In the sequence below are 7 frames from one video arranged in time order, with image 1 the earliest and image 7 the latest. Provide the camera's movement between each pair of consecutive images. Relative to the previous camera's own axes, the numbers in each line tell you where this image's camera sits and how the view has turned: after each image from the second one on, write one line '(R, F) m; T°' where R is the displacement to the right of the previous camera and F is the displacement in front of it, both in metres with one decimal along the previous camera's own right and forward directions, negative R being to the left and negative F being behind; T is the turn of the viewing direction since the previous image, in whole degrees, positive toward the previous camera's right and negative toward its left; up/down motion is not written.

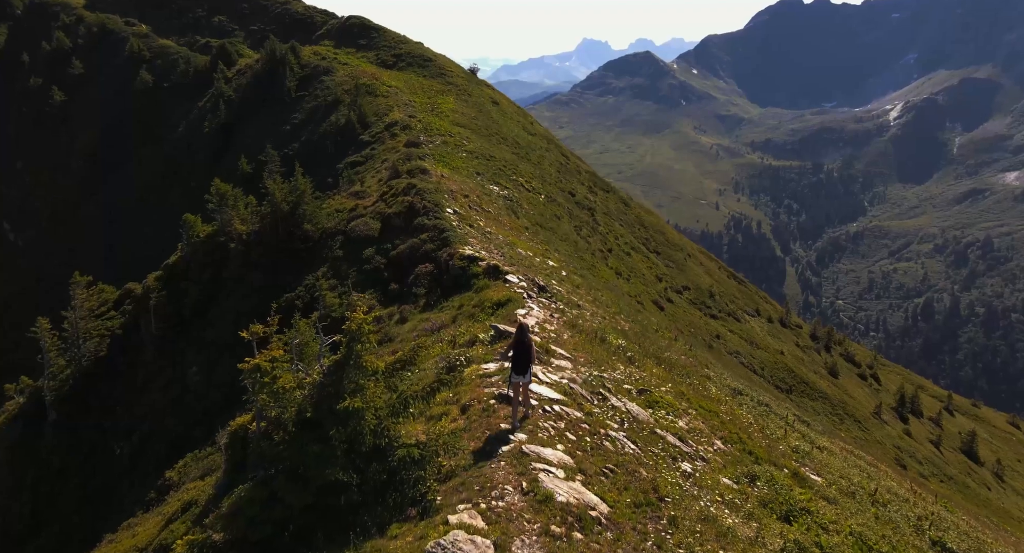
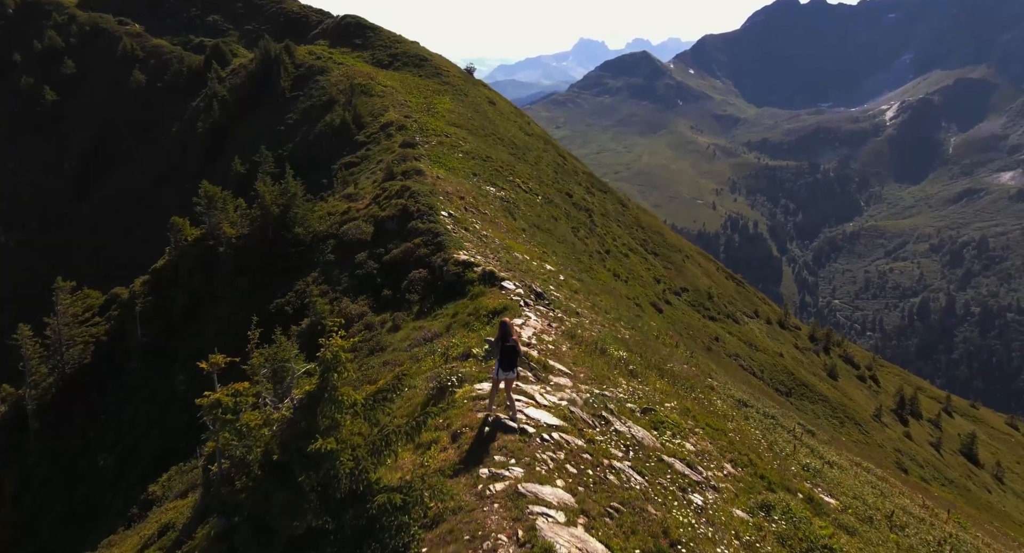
(0.0, +1.7) m; 0°
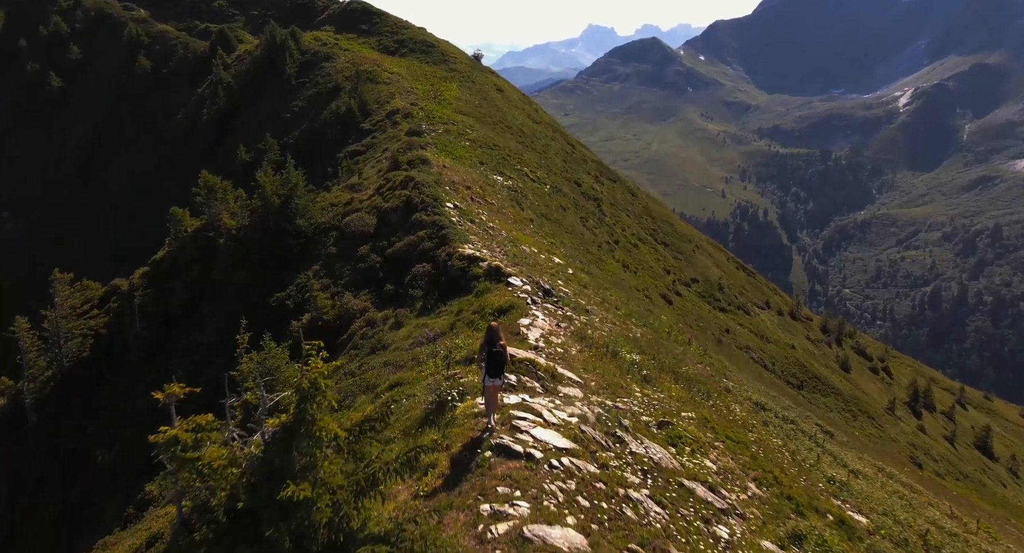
(0.0, +1.9) m; -1°
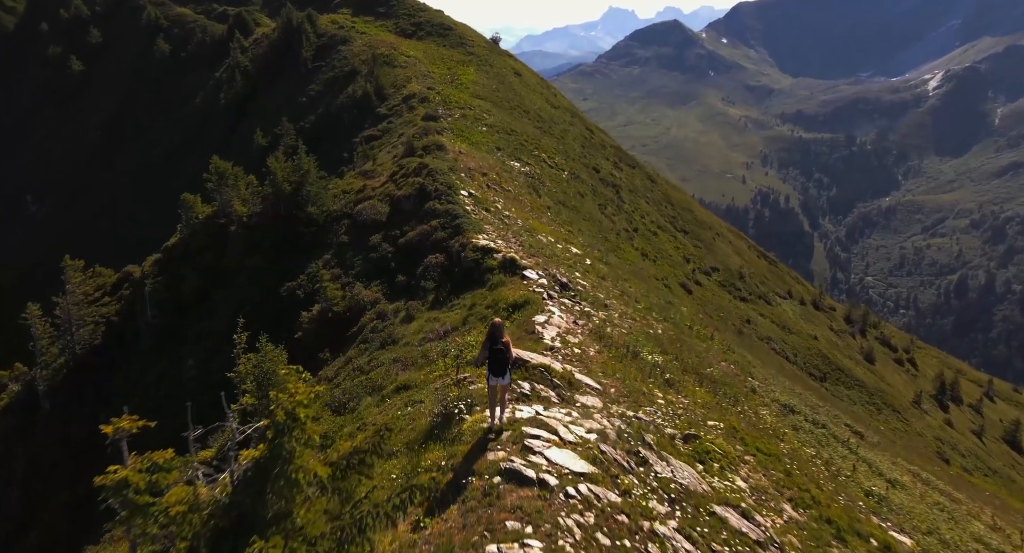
(+0.1, +1.9) m; -1°
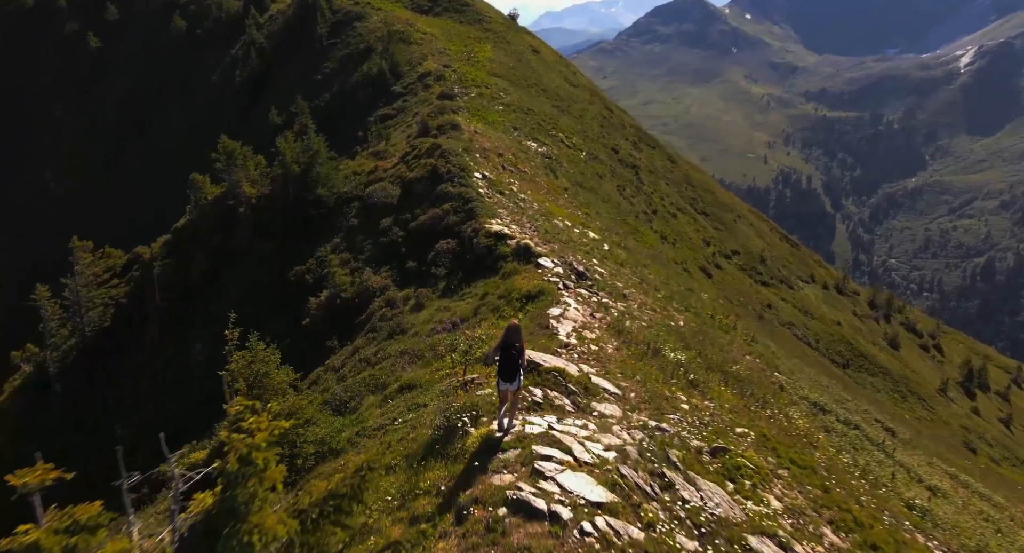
(+0.1, +2.0) m; -1°
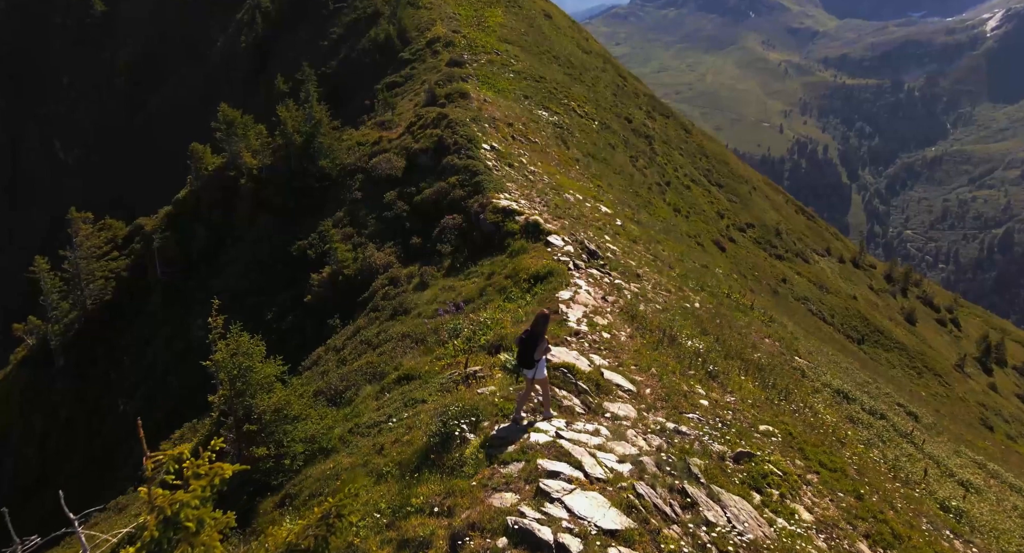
(+0.1, +1.9) m; -1°
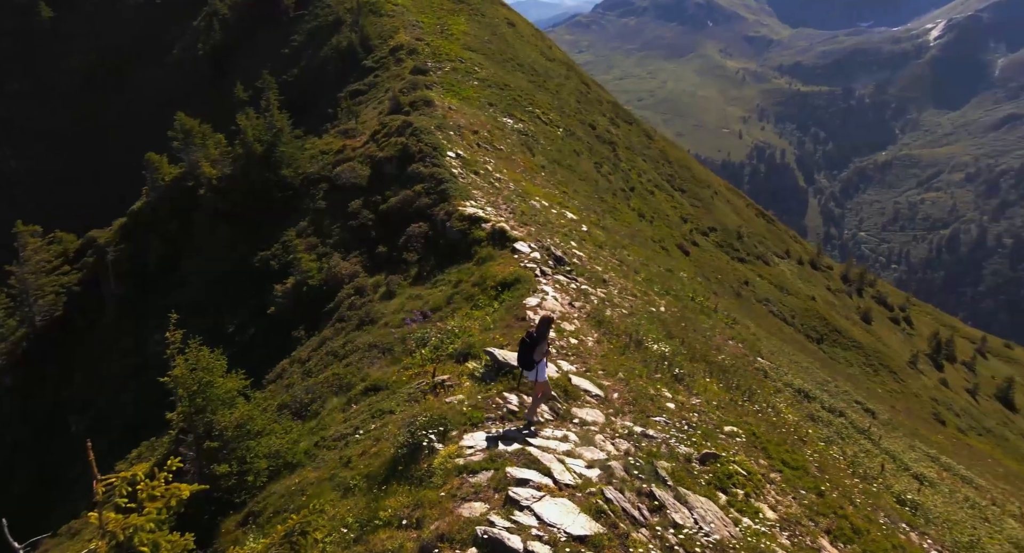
(-0.2, -0.4) m; +2°
